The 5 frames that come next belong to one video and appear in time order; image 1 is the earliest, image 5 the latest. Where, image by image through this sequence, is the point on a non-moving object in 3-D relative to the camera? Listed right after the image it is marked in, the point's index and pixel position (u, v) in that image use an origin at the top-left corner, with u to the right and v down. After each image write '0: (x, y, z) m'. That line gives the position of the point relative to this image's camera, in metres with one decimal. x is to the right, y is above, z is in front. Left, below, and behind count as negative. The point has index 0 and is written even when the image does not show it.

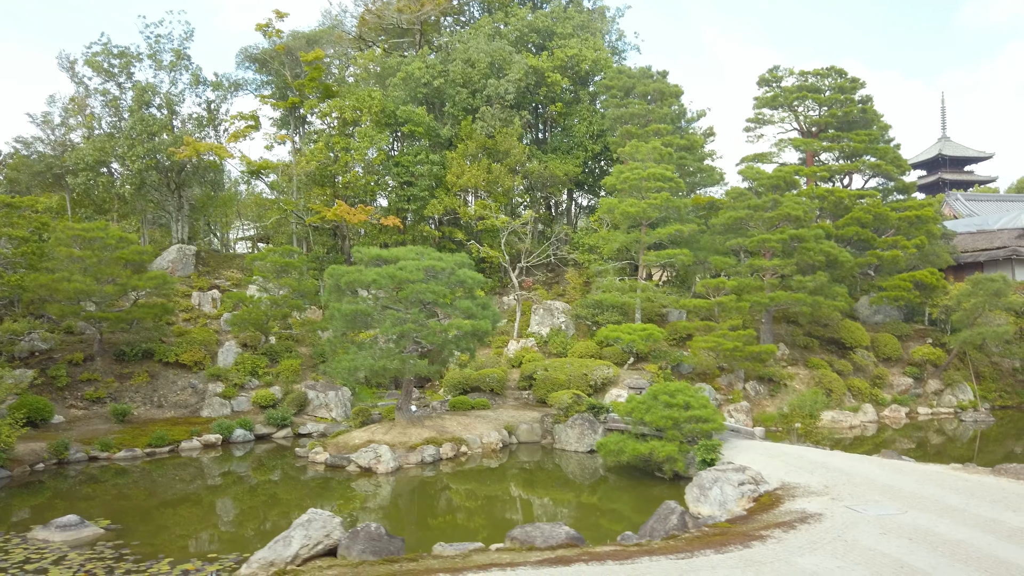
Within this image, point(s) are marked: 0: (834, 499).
0: (+3.9, -2.6, +9.1) m
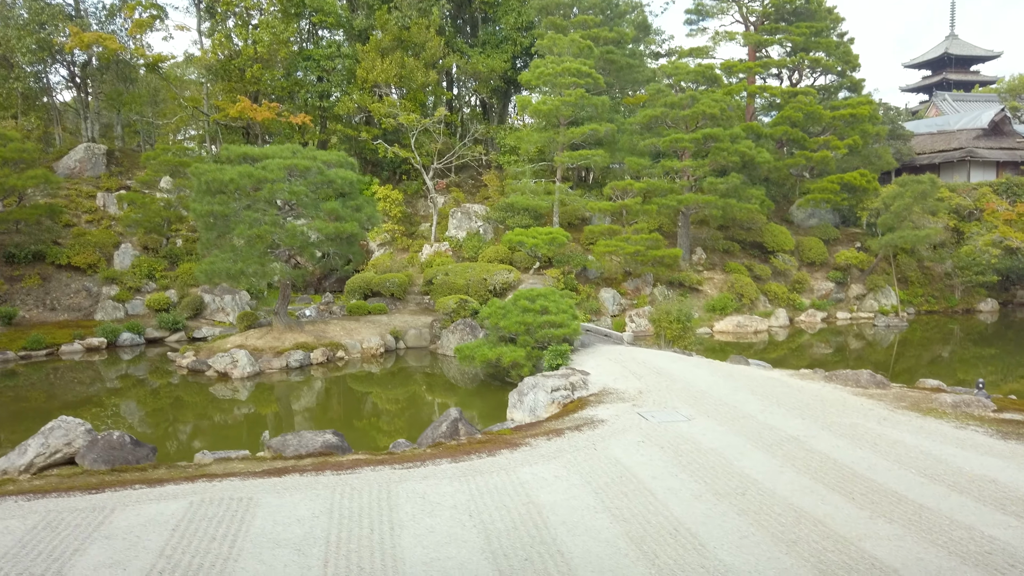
0: (+1.4, -1.4, +8.9) m
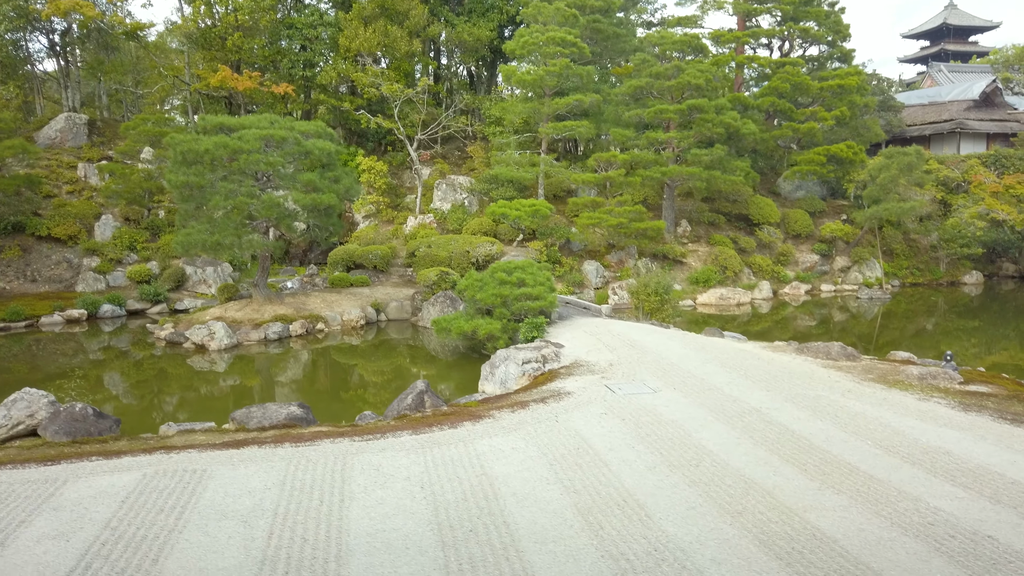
0: (+1.1, -1.1, +8.9) m
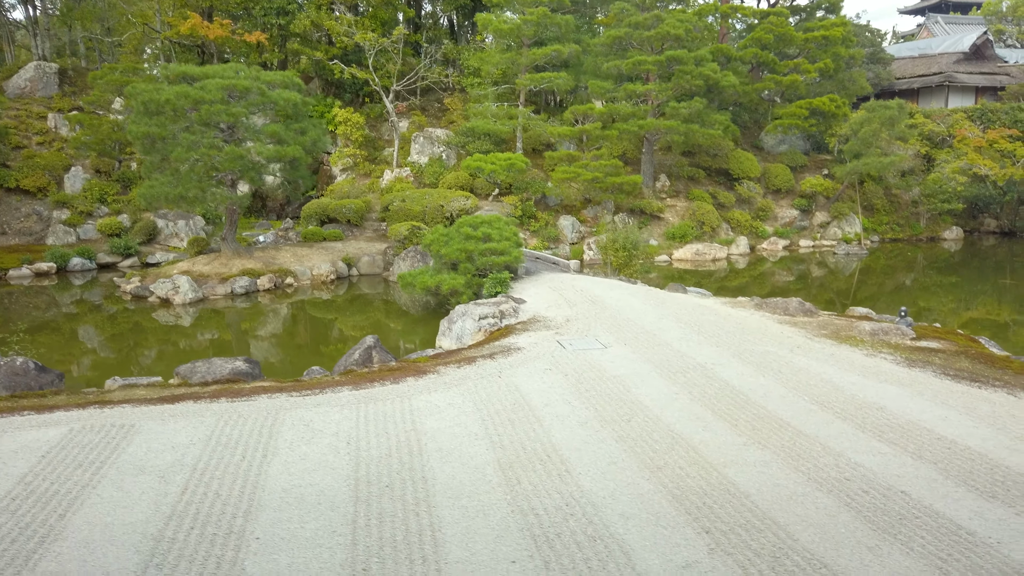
0: (+0.5, -0.5, +8.9) m
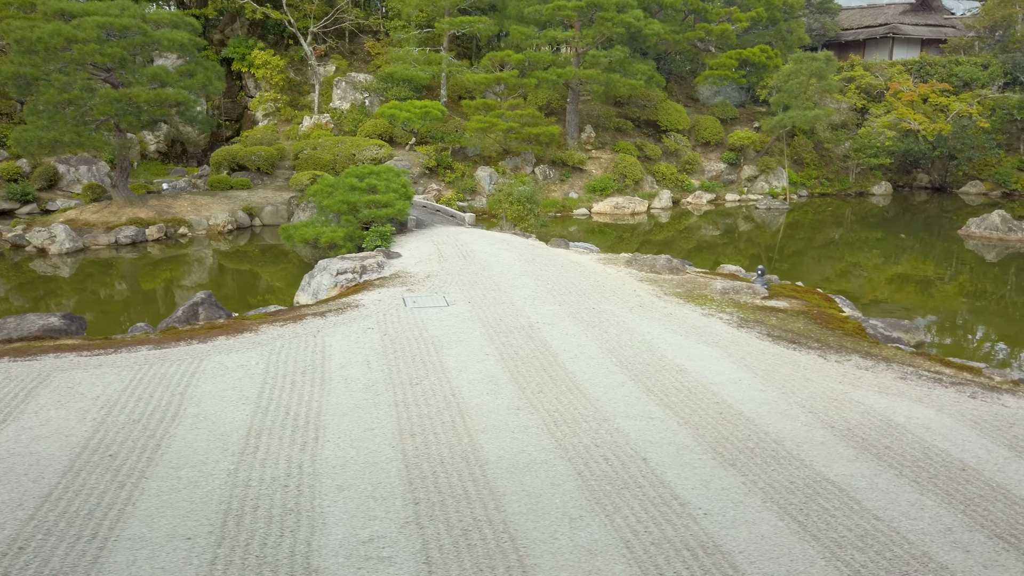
0: (-1.2, 0.0, +8.6) m
